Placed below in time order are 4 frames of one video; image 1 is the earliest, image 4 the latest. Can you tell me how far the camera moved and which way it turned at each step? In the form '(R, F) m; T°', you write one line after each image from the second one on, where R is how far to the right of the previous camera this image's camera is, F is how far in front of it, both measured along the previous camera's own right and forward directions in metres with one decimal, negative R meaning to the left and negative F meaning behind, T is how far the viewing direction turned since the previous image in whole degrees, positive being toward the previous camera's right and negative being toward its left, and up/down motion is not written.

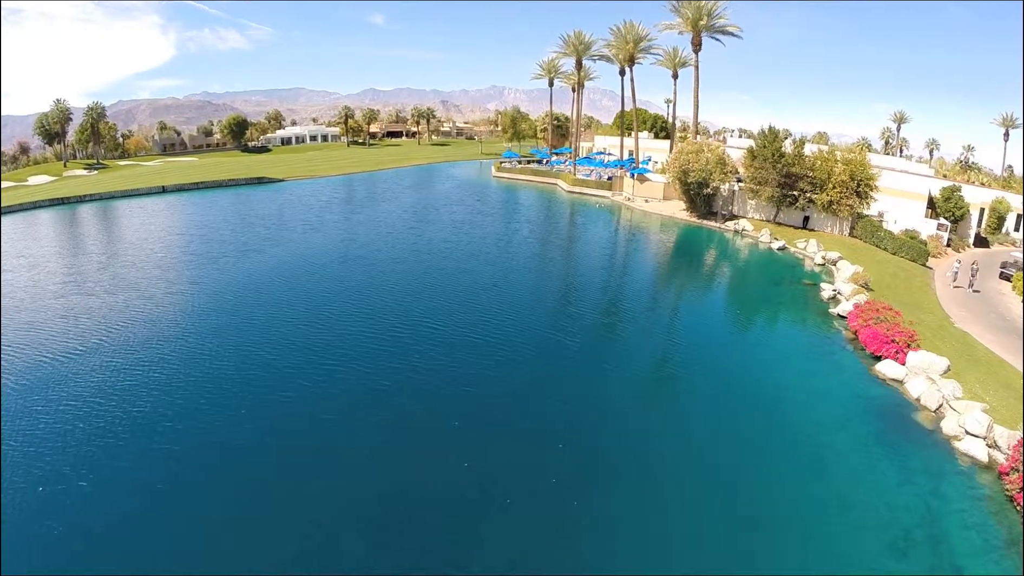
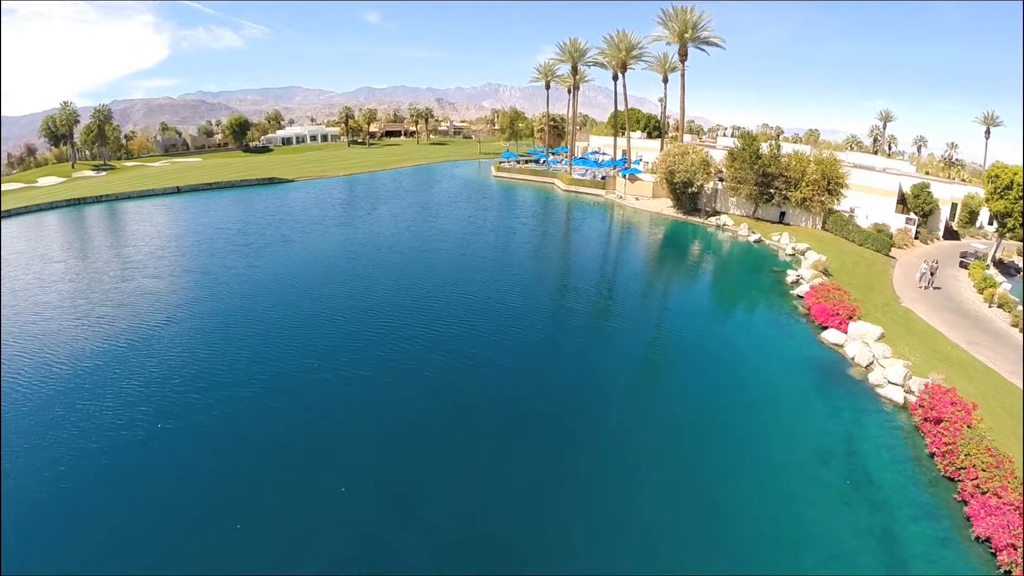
(-0.3, -3.5) m; 0°
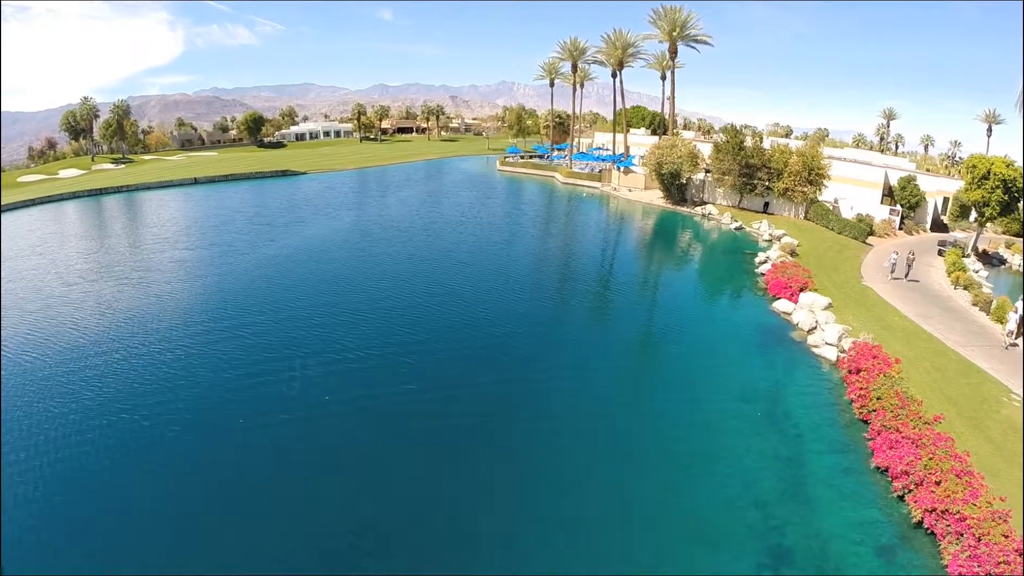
(+1.1, -2.5) m; -1°
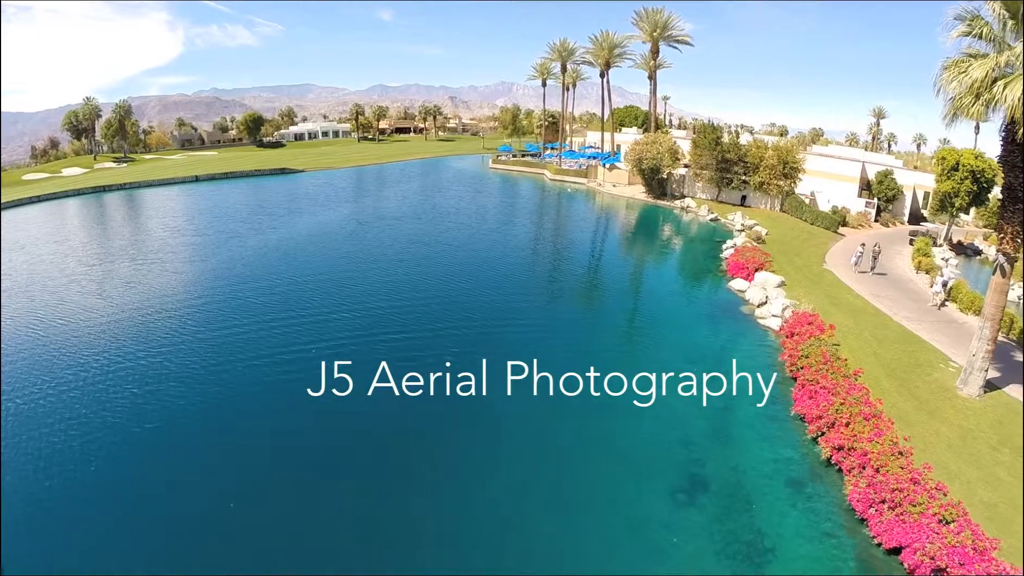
(+0.9, -2.0) m; 0°
